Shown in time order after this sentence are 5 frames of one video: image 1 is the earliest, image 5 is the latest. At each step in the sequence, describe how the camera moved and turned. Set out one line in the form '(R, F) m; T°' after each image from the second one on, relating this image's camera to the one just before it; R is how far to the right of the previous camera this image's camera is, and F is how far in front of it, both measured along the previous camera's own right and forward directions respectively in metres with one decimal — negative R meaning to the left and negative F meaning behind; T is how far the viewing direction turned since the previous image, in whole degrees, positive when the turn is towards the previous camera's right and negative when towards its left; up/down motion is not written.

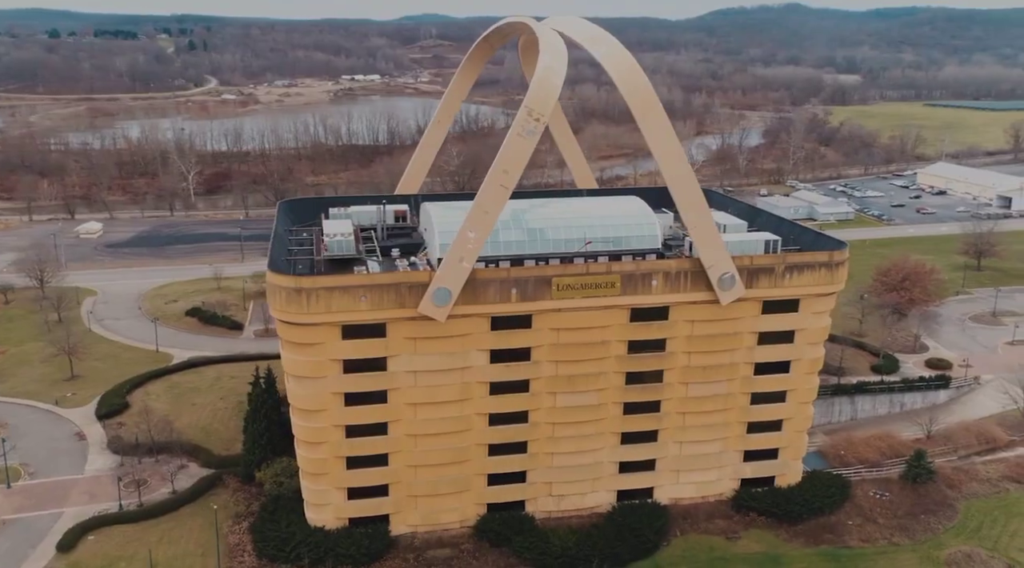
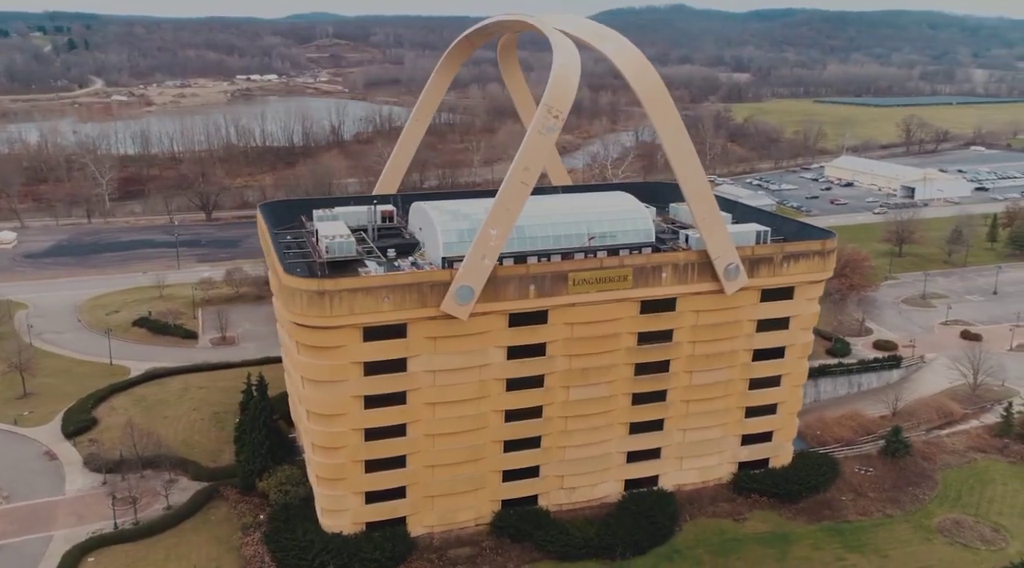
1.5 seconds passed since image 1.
(-5.2, -0.1) m; +7°
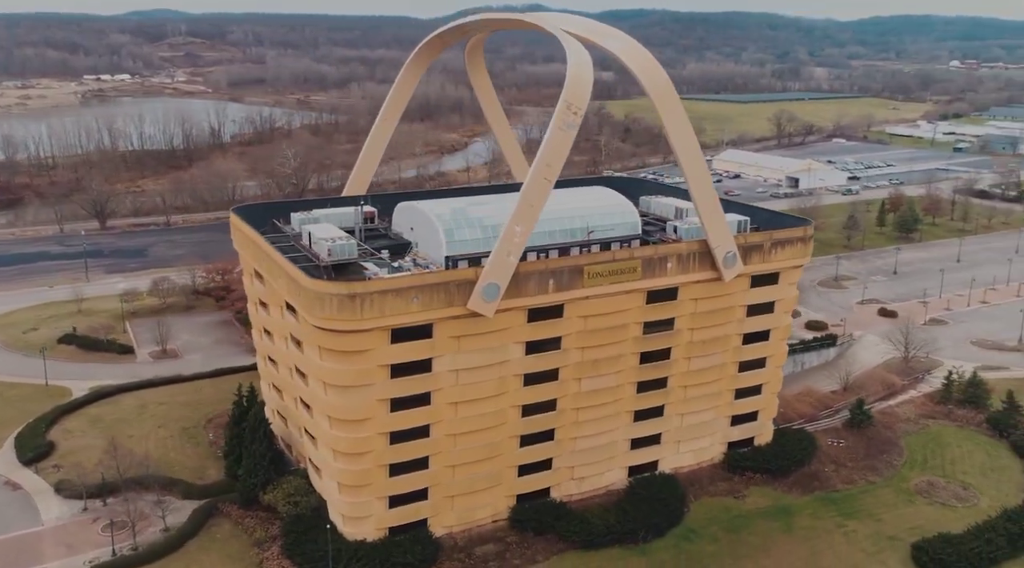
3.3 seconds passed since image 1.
(-6.7, +0.2) m; +9°
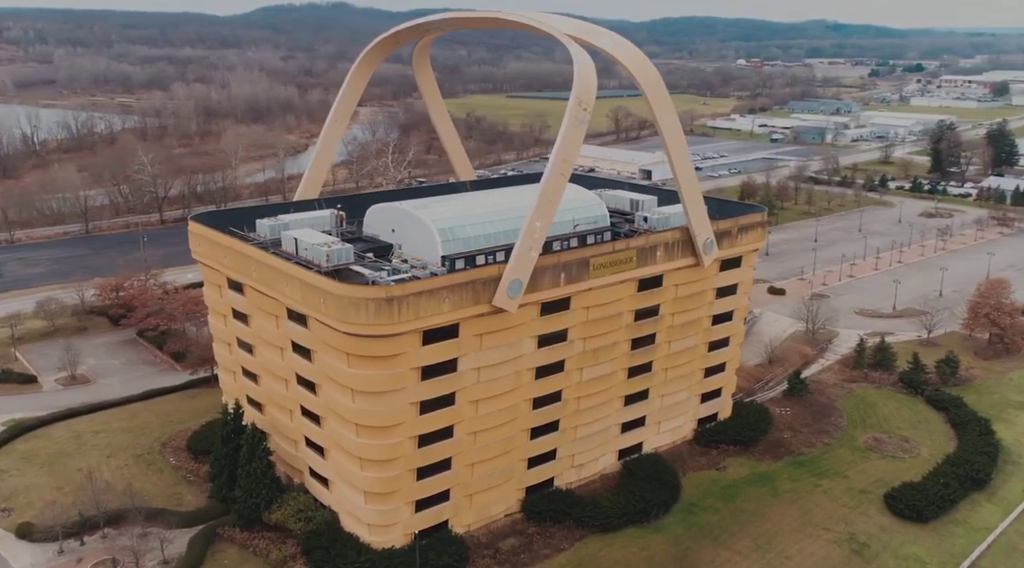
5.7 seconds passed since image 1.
(-8.7, +0.5) m; +12°
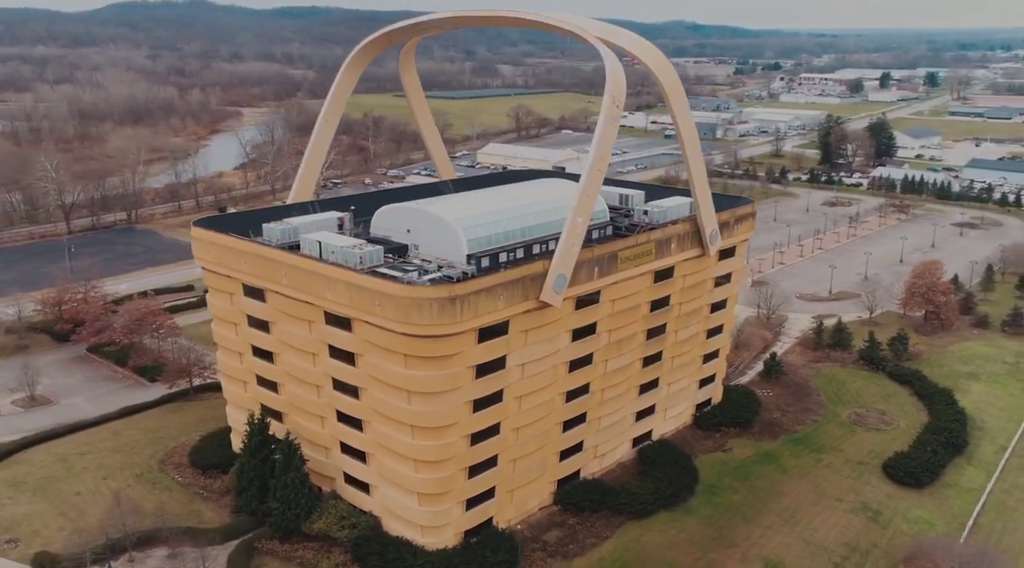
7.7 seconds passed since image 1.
(-7.1, +0.3) m; +8°
